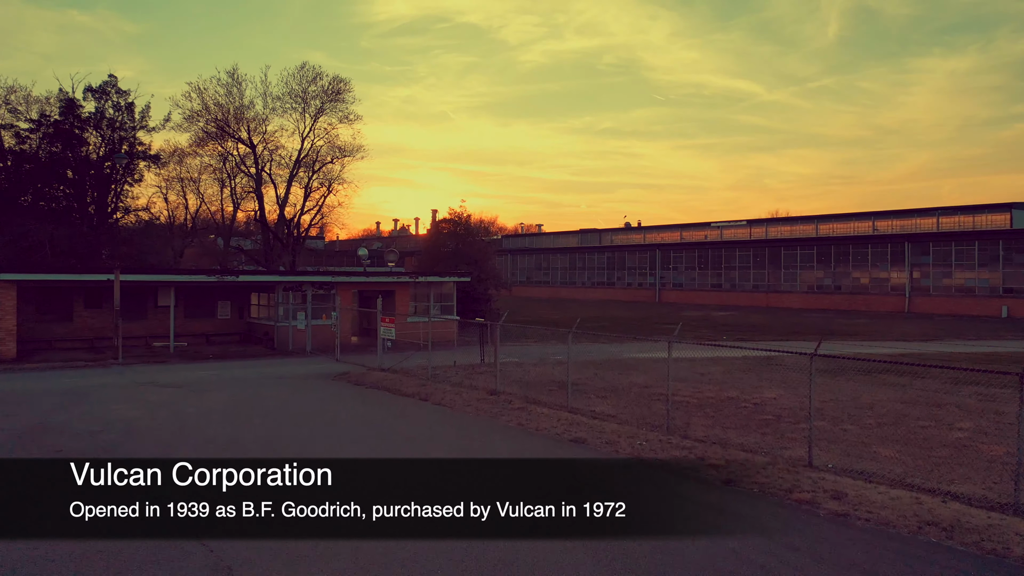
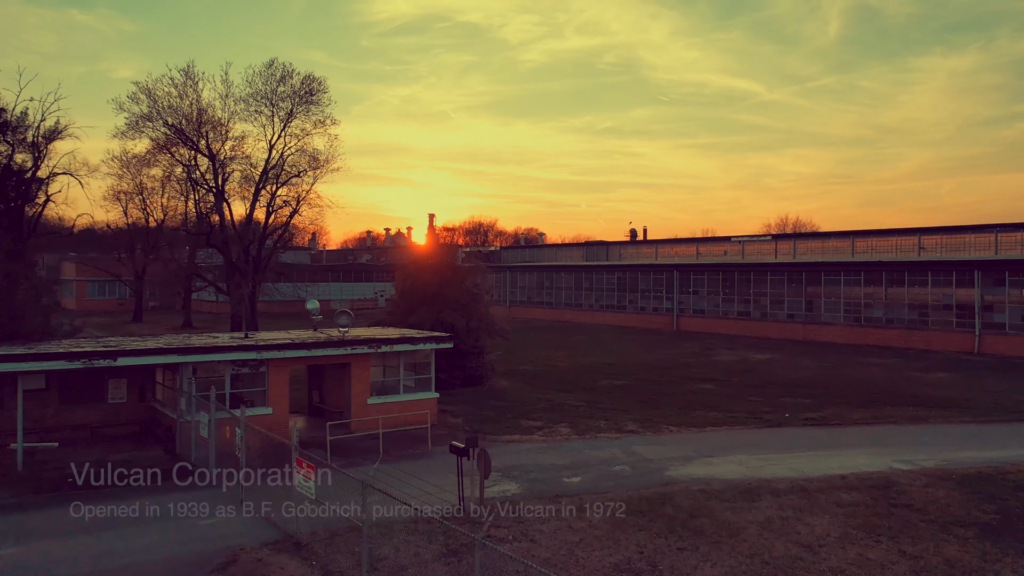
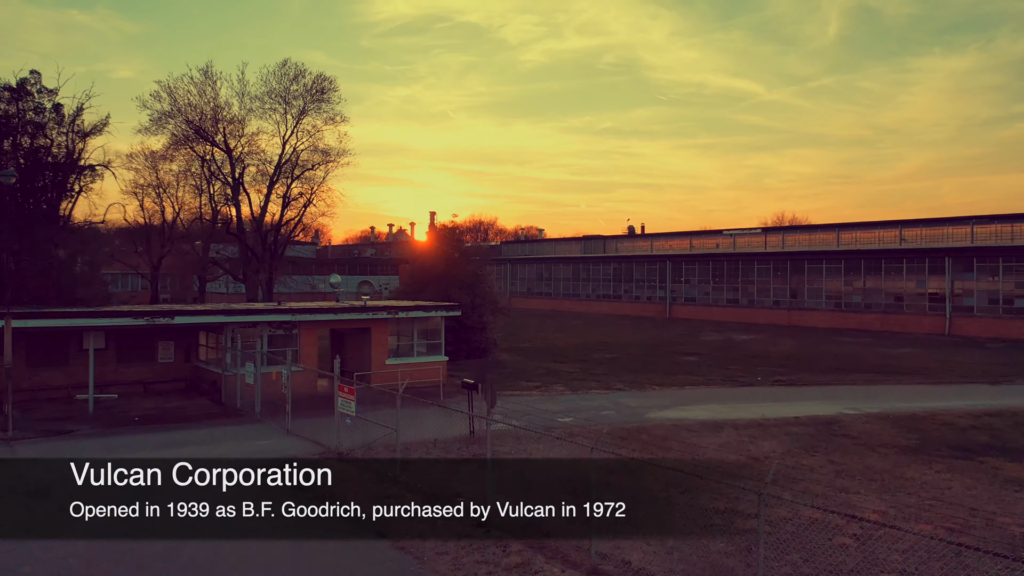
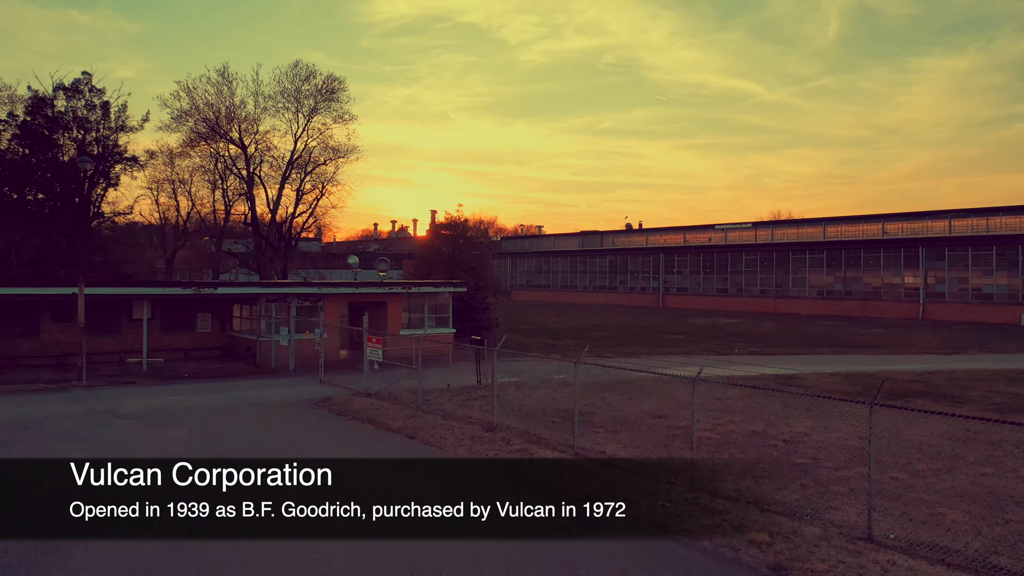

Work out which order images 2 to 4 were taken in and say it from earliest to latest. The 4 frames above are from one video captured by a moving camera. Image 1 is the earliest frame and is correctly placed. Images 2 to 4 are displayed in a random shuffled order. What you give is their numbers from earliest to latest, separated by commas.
4, 3, 2
